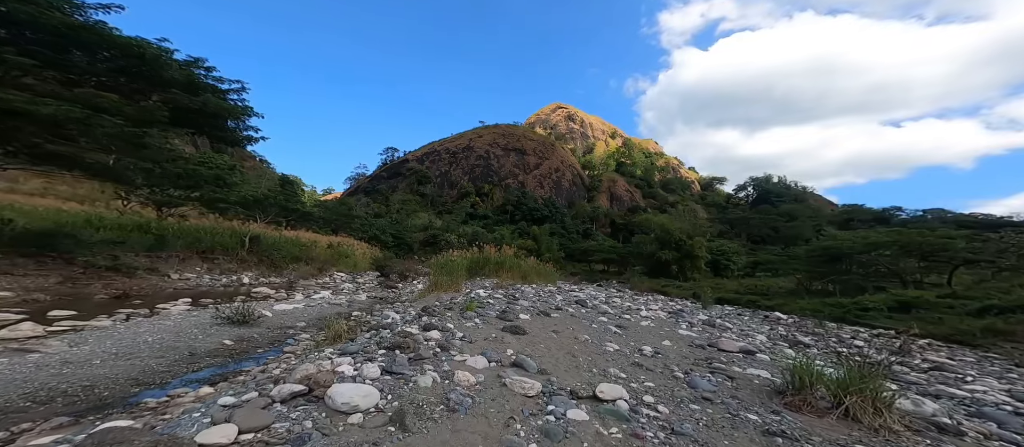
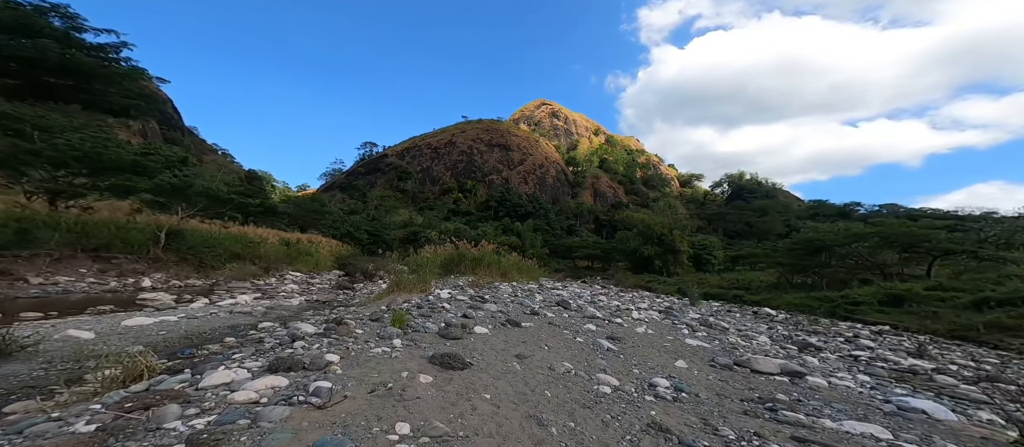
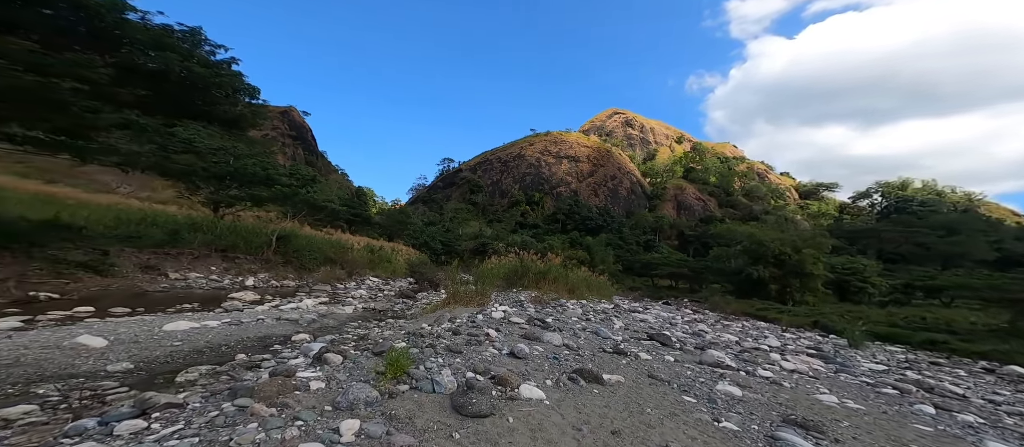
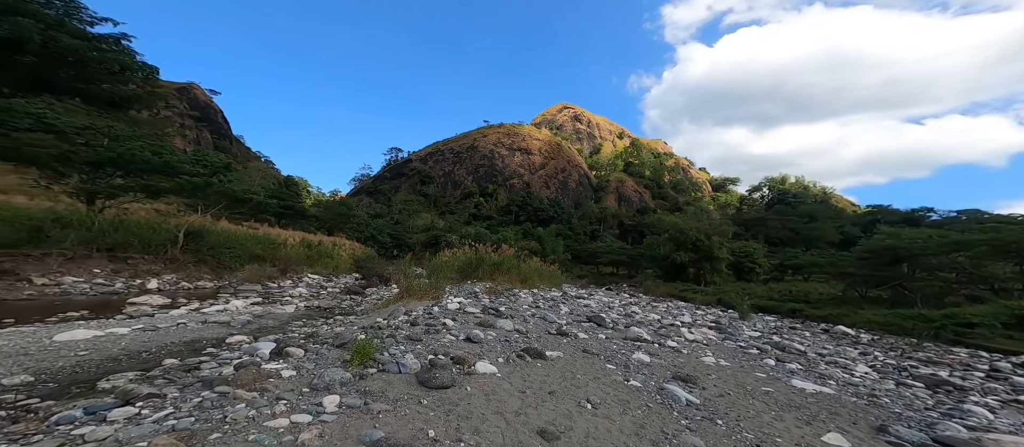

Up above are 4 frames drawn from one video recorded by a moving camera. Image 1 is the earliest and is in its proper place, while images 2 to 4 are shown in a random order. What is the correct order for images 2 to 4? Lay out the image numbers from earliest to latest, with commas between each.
2, 4, 3
